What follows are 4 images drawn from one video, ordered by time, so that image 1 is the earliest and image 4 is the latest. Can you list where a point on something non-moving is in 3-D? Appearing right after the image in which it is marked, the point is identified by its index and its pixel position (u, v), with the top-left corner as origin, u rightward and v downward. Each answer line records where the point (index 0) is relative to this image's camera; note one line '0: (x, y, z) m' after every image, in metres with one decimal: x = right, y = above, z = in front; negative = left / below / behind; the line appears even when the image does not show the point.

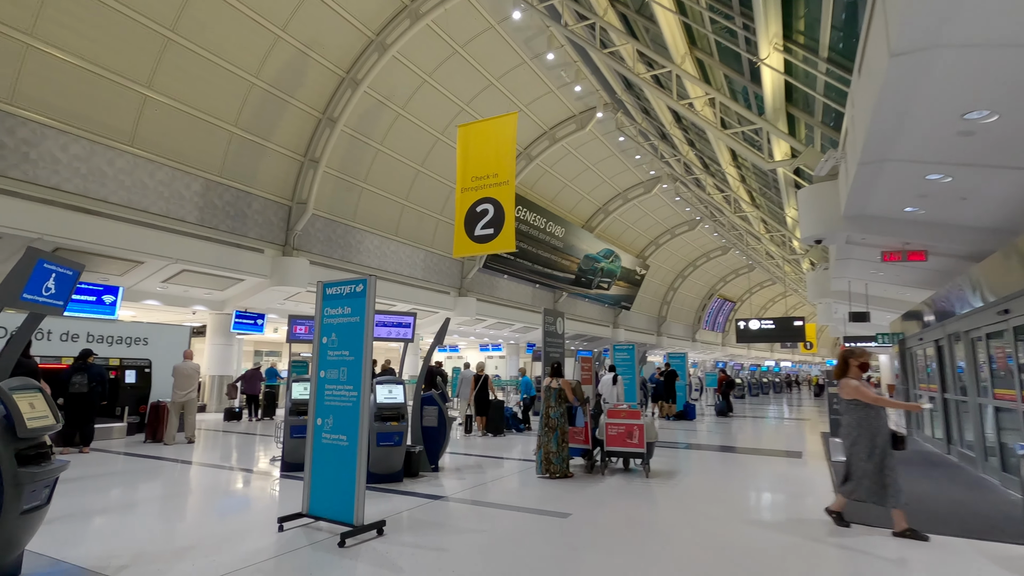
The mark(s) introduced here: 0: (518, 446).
0: (+0.1, -2.7, +9.1) m
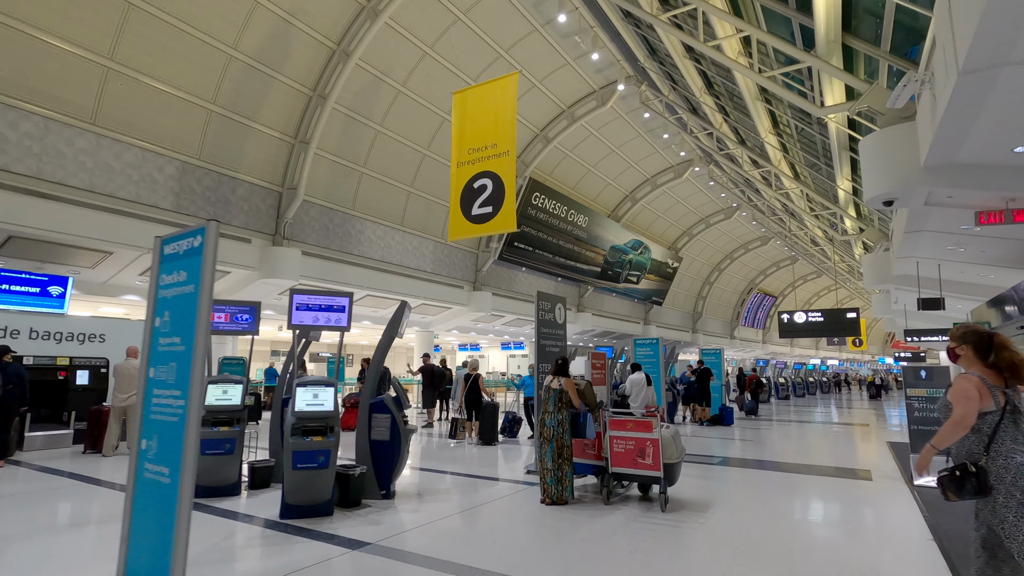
0: (+0.1, -2.5, +7.8) m
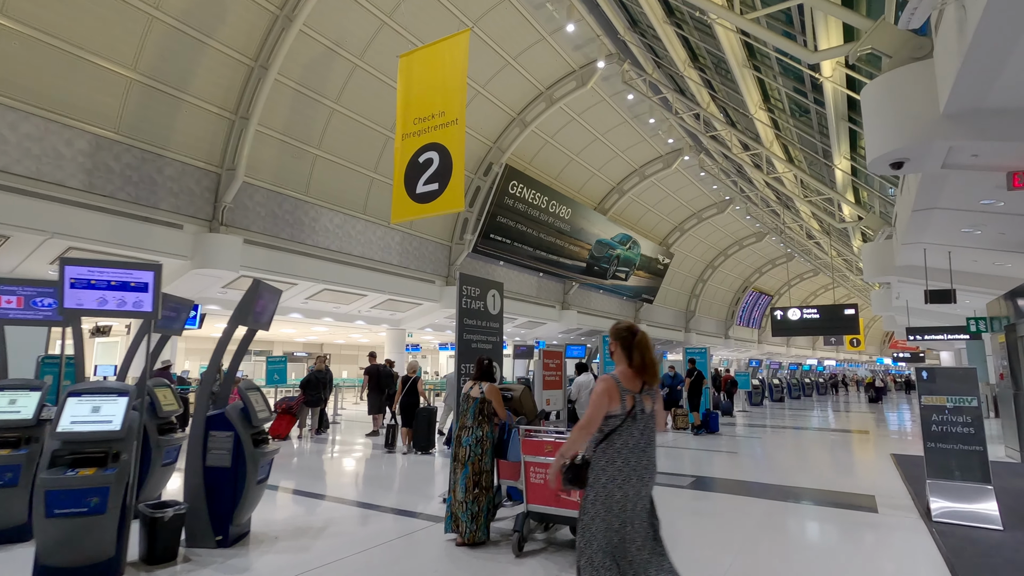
0: (-0.7, -2.3, +6.6) m
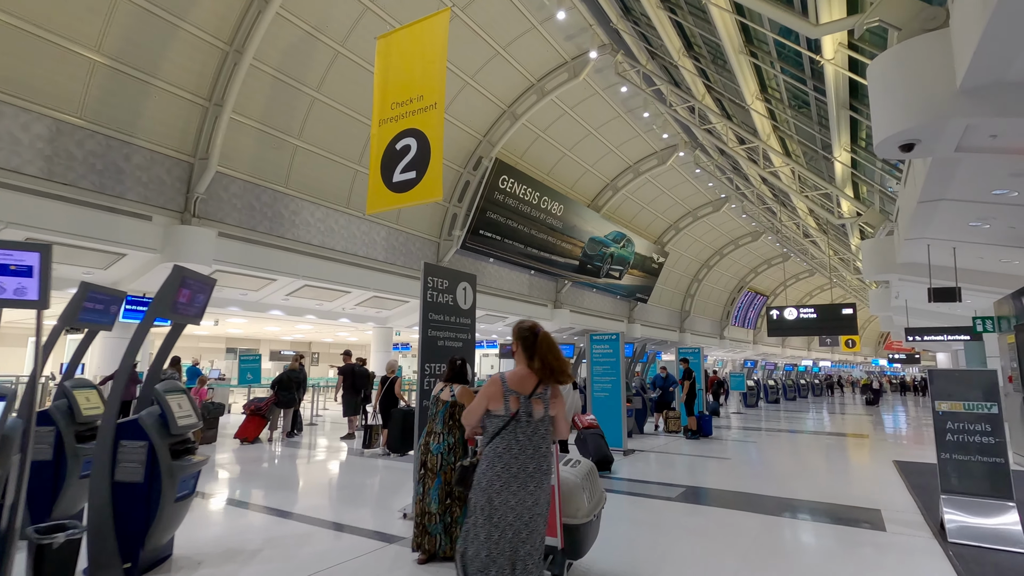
0: (-0.9, -2.3, +6.1) m
